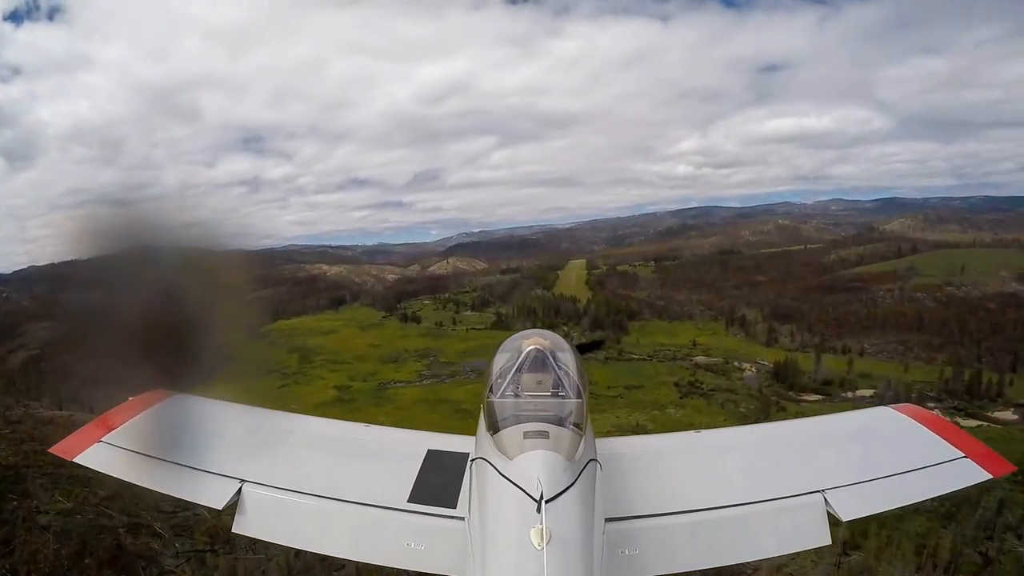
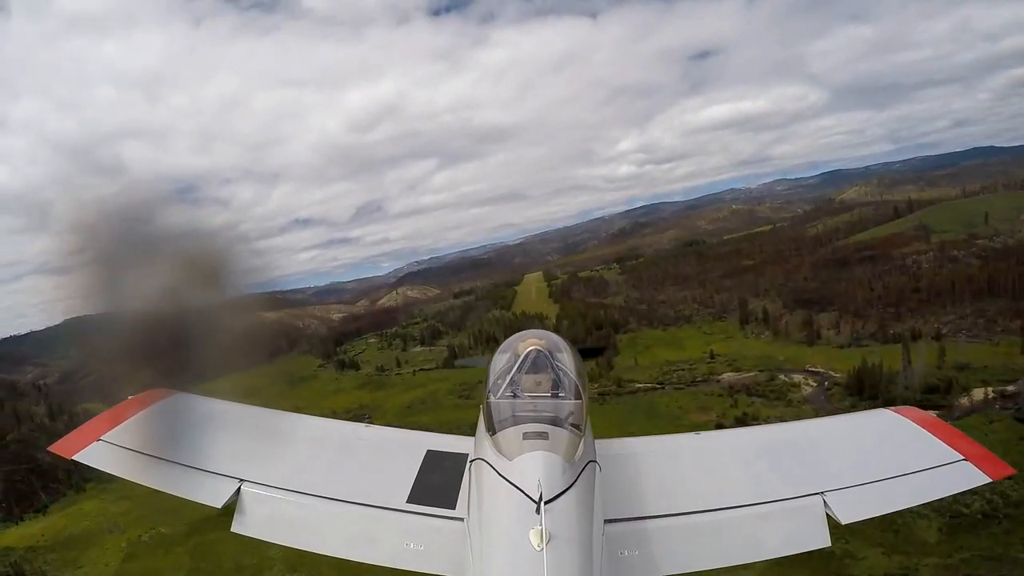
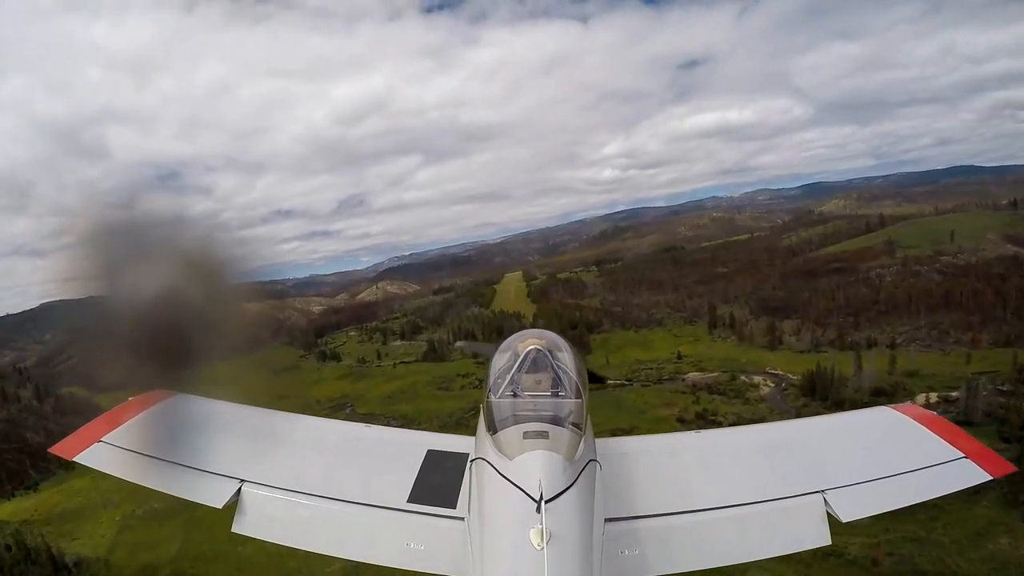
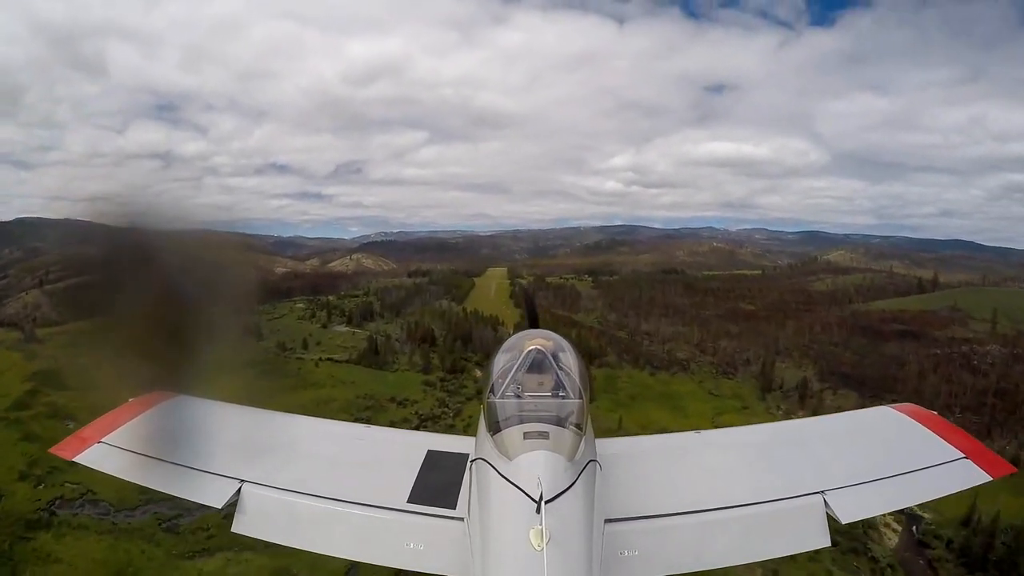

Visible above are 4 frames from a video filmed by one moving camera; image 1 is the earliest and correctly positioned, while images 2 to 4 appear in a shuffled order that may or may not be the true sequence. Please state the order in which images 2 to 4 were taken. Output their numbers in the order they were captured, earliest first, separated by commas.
3, 2, 4
